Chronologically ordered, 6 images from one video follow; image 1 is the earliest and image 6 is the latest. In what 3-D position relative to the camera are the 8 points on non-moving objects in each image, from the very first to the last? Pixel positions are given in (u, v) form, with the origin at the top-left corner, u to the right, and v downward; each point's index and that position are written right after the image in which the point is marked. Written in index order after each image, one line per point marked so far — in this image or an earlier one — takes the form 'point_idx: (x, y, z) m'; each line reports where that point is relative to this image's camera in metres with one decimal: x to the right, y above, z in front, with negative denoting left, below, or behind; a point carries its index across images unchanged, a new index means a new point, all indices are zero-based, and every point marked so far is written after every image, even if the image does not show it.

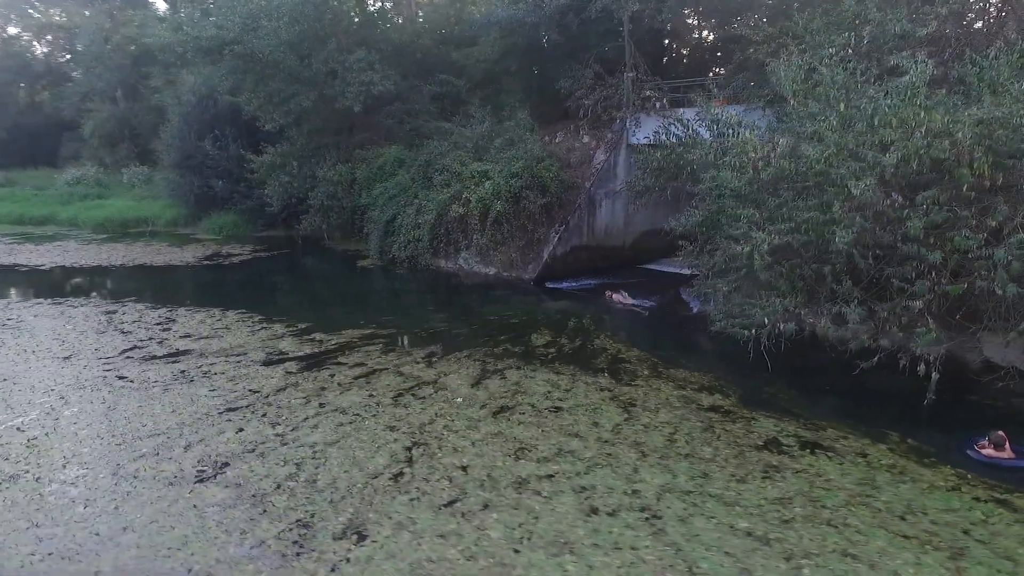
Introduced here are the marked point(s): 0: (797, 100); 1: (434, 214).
0: (+4.1, +2.7, +8.9) m
1: (-1.9, +1.9, +15.5) m
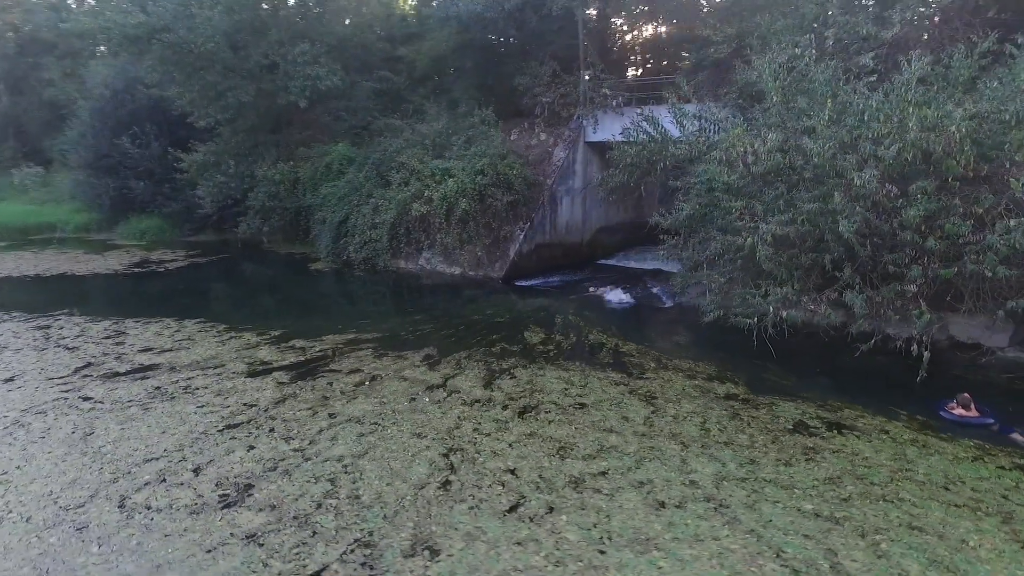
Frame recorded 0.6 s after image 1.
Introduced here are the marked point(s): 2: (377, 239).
0: (+4.0, +2.9, +9.2) m
1: (-2.9, +1.8, +15.0) m
2: (-3.4, +1.2, +15.4) m
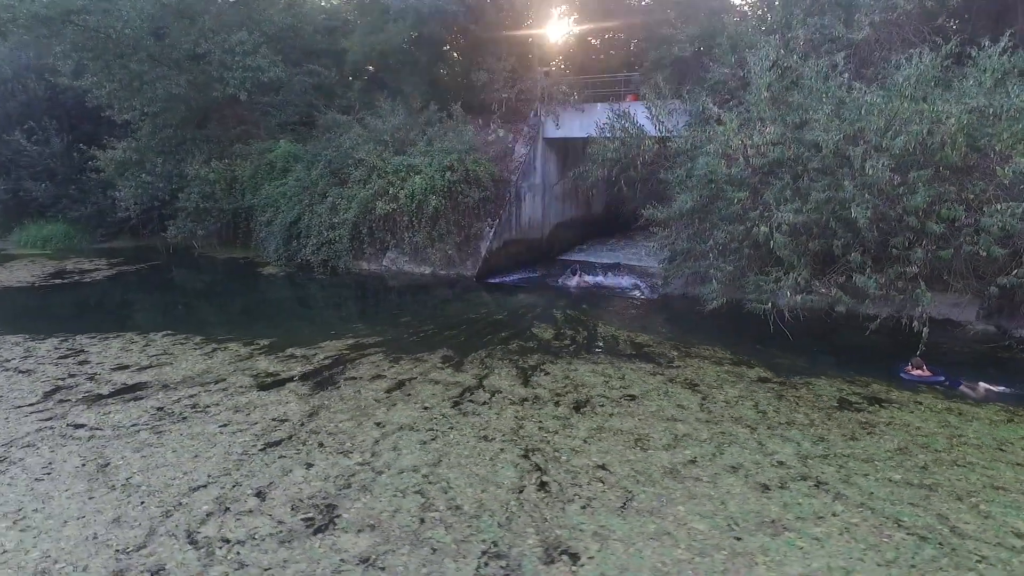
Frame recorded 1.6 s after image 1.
0: (+4.0, +3.1, +9.7) m
1: (-3.6, +1.8, +14.2) m
2: (-4.2, +1.1, +14.6) m
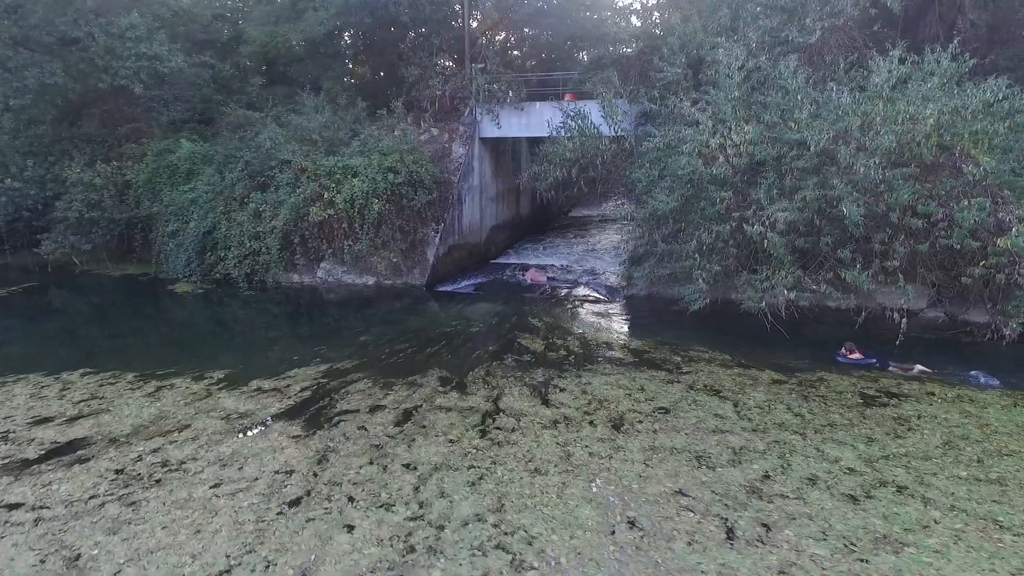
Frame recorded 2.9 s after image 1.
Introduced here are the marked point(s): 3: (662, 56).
0: (+3.6, +3.1, +9.7) m
1: (-4.7, +1.4, +12.8) m
2: (-5.3, +0.8, +13.0) m
3: (+3.1, +4.8, +12.7) m
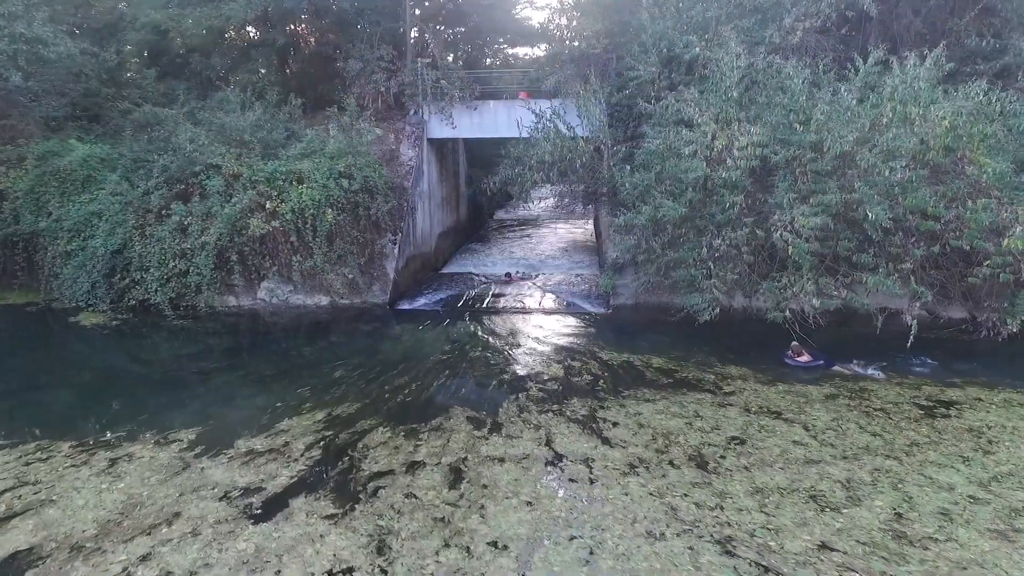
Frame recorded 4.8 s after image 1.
0: (+3.4, +3.0, +9.4) m
1: (-5.2, +1.0, +11.0) m
2: (-5.8, +0.3, +11.1) m
3: (+2.4, +4.7, +12.2) m
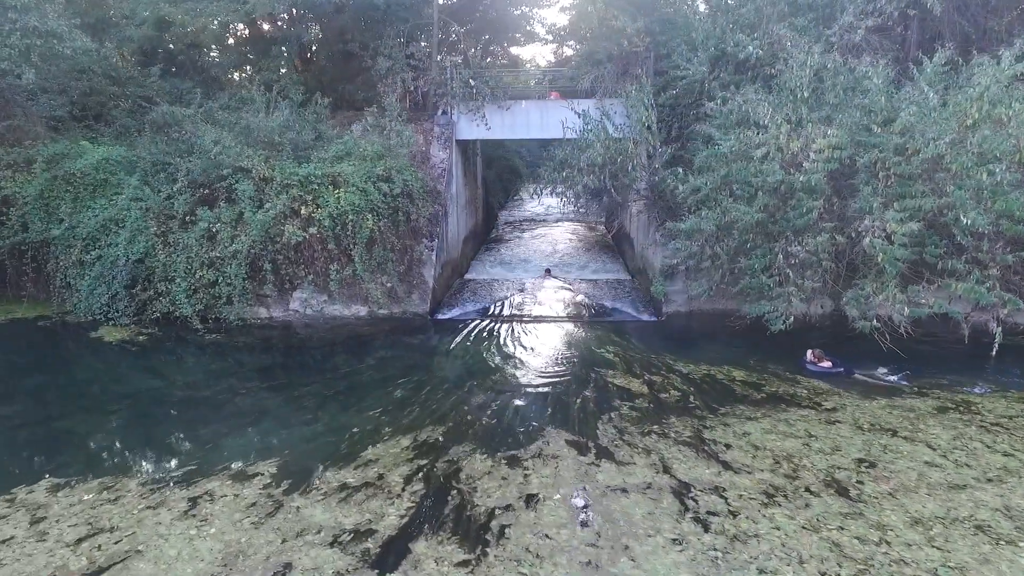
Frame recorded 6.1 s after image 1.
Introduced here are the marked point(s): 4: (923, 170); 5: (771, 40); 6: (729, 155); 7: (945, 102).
0: (+4.3, +2.9, +9.0) m
1: (-4.4, +0.8, +10.3) m
2: (-4.9, +0.1, +10.4) m
3: (+3.1, +4.6, +11.9) m
4: (+5.3, +1.5, +8.0) m
5: (+4.4, +4.2, +10.3) m
6: (+3.2, +2.0, +9.2) m
7: (+5.8, +2.5, +8.2) m
